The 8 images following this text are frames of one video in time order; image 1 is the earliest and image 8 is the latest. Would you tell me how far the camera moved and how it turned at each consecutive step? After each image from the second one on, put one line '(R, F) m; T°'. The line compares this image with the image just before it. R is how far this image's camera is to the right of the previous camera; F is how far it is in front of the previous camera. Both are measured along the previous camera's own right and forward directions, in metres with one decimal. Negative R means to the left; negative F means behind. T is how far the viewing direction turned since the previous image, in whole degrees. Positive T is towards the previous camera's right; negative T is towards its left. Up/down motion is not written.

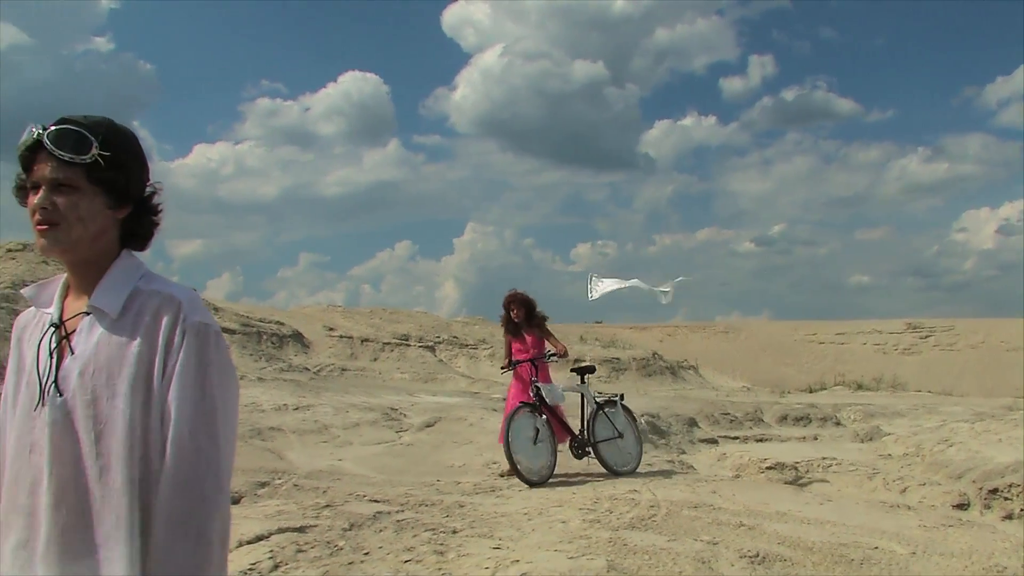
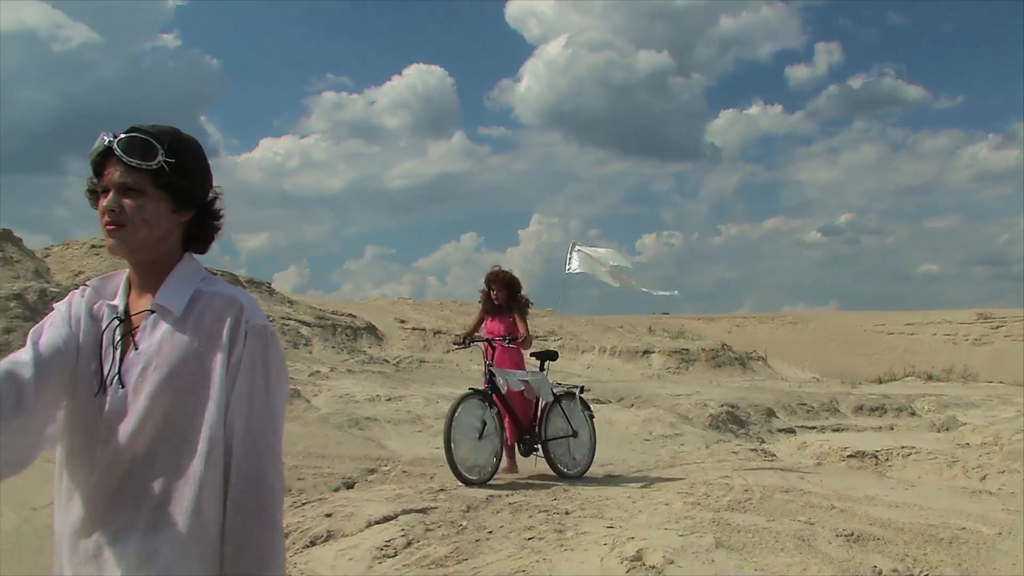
(-0.2, -0.4) m; -3°
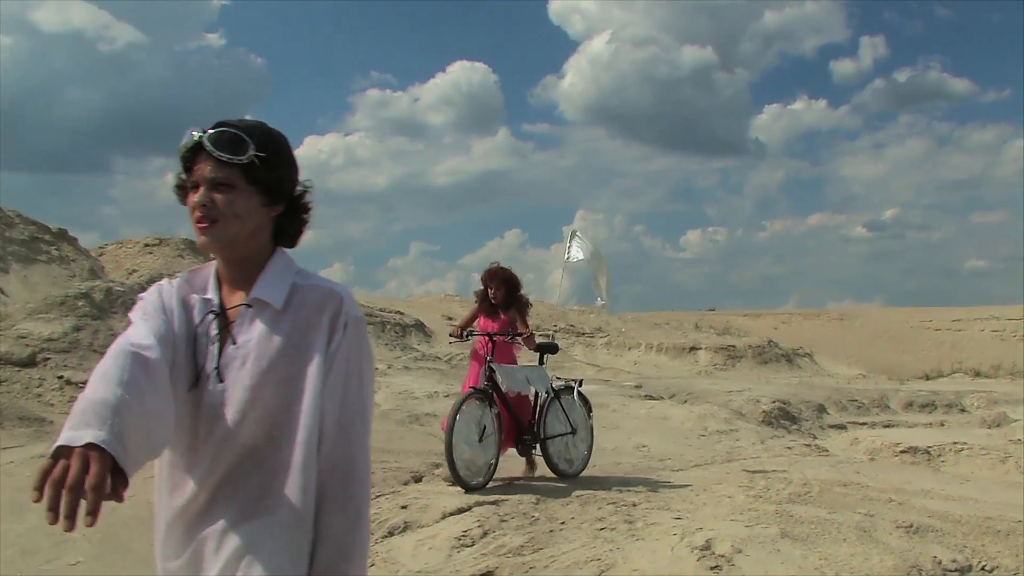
(-0.1, -0.2) m; -2°
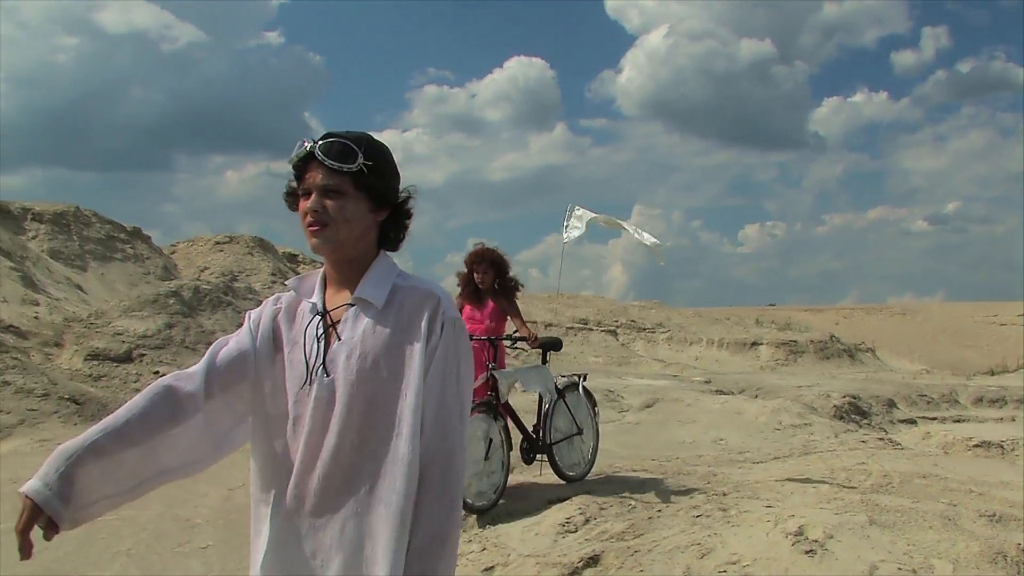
(-0.2, -0.3) m; -2°
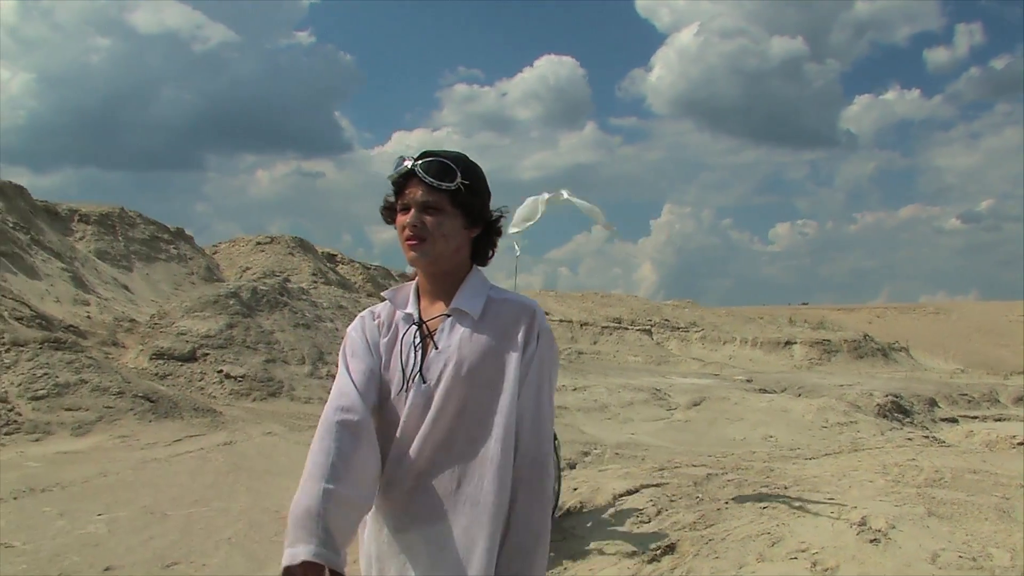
(-0.2, -0.3) m; -1°
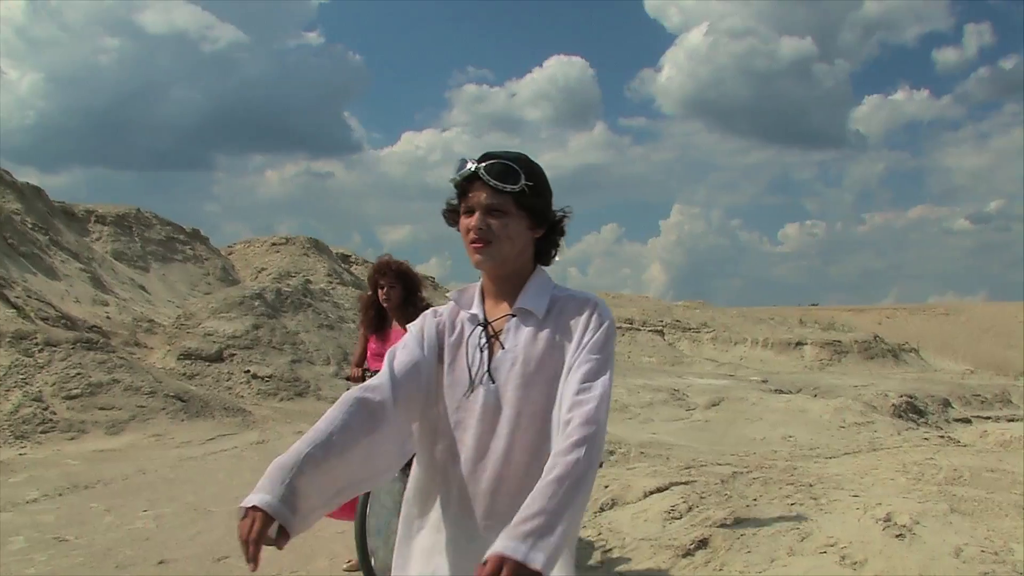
(-0.1, -0.2) m; 0°
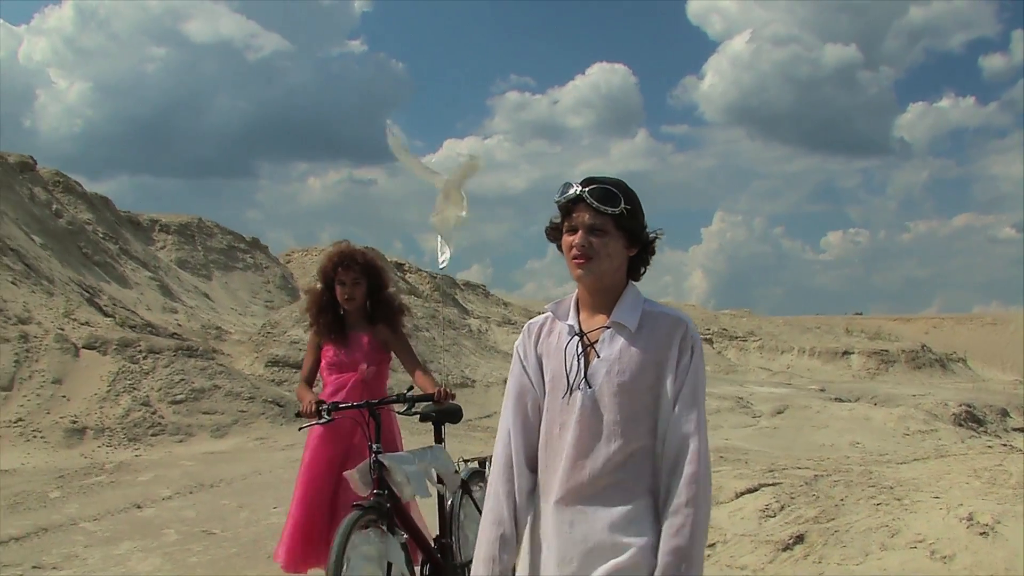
(-0.3, -0.5) m; -2°
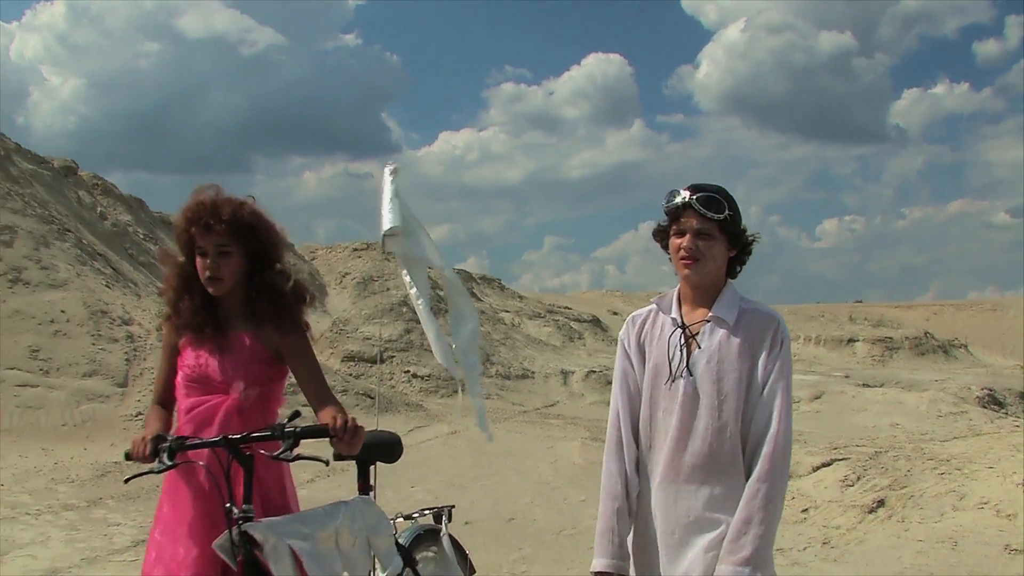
(-0.6, -1.0) m; 0°
